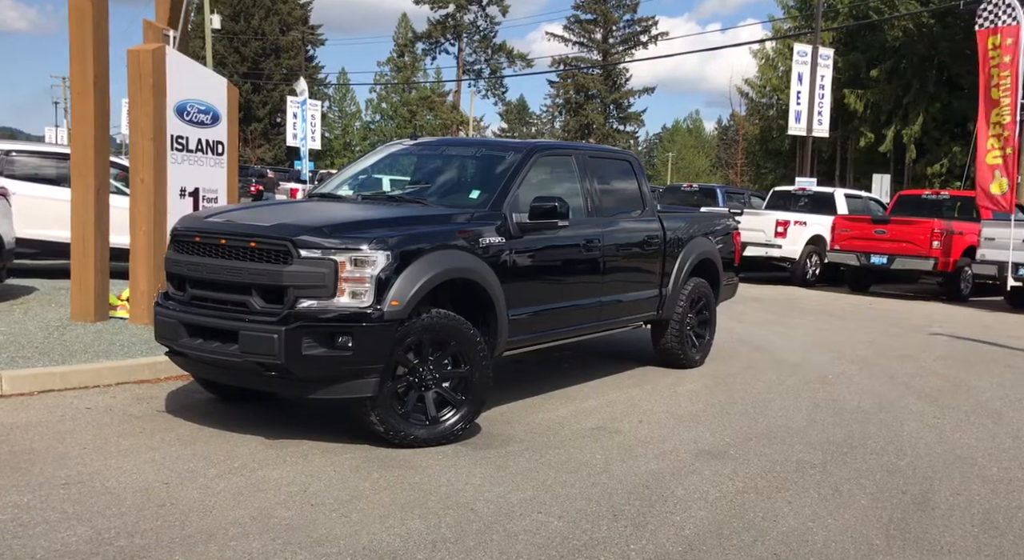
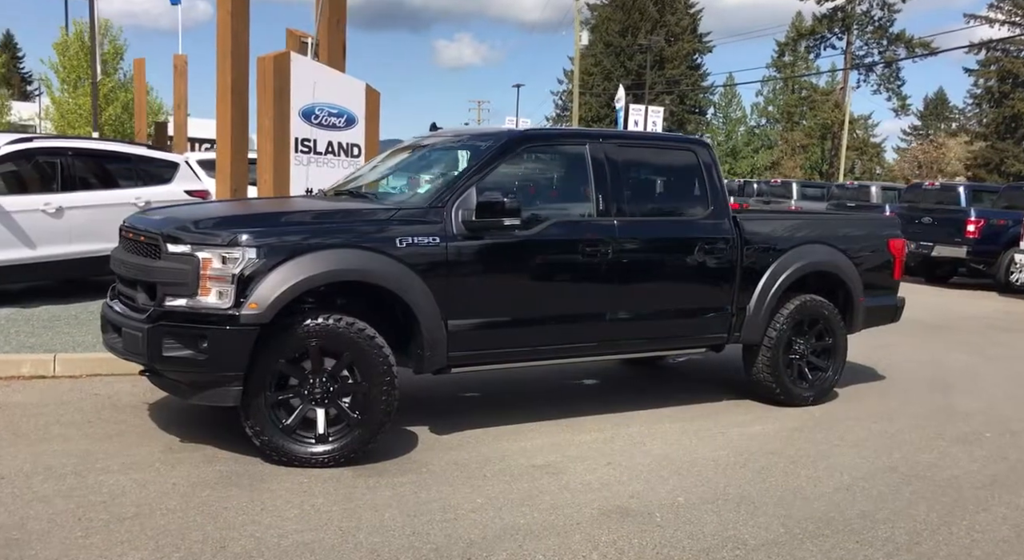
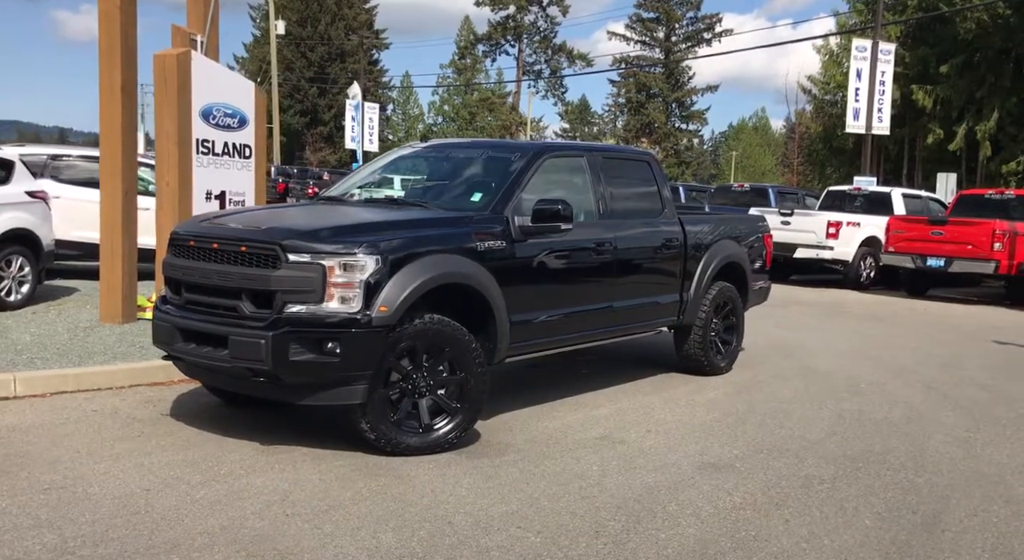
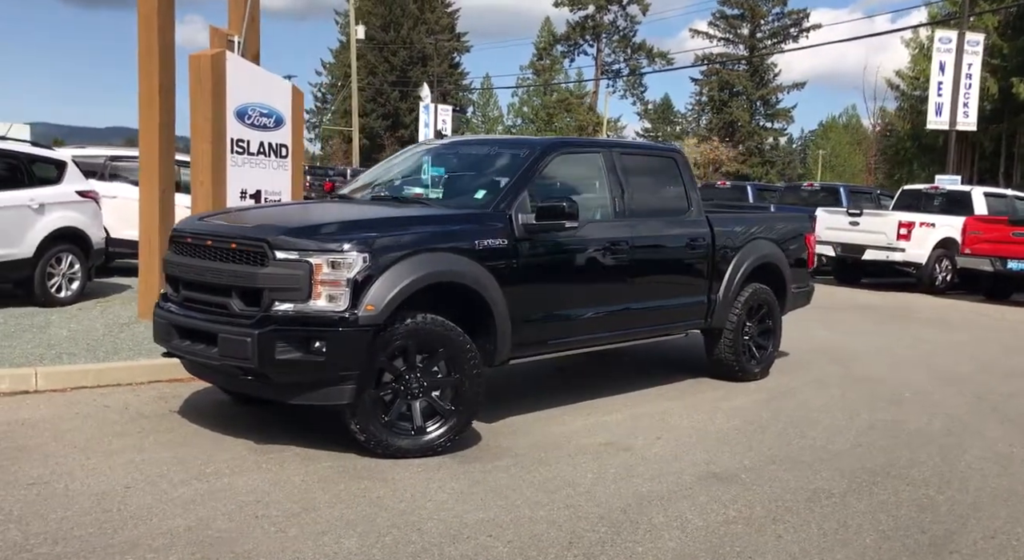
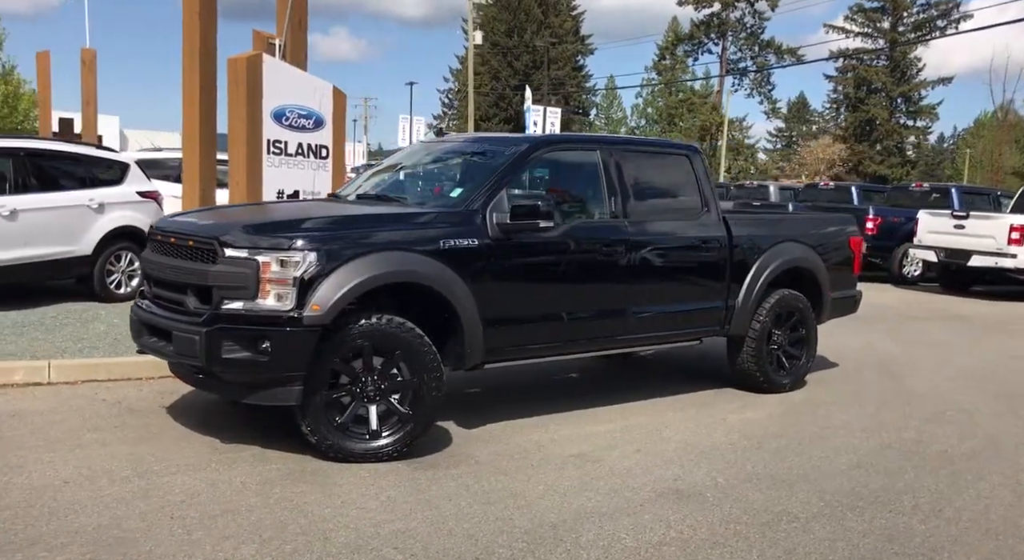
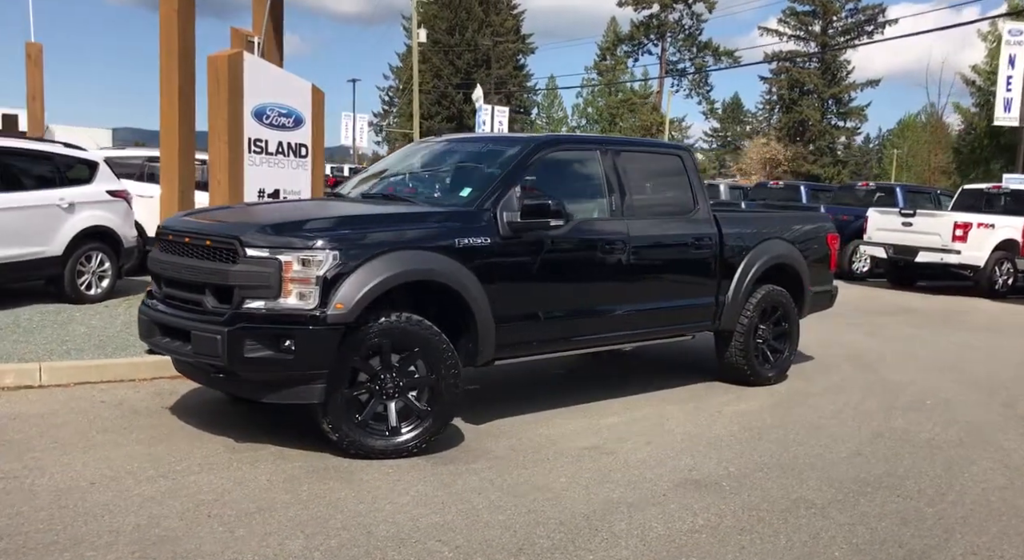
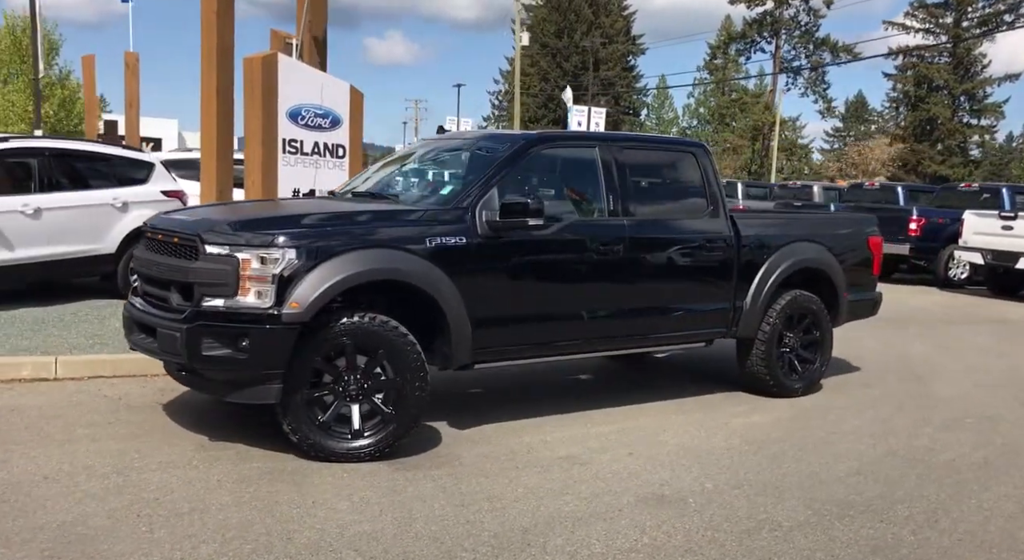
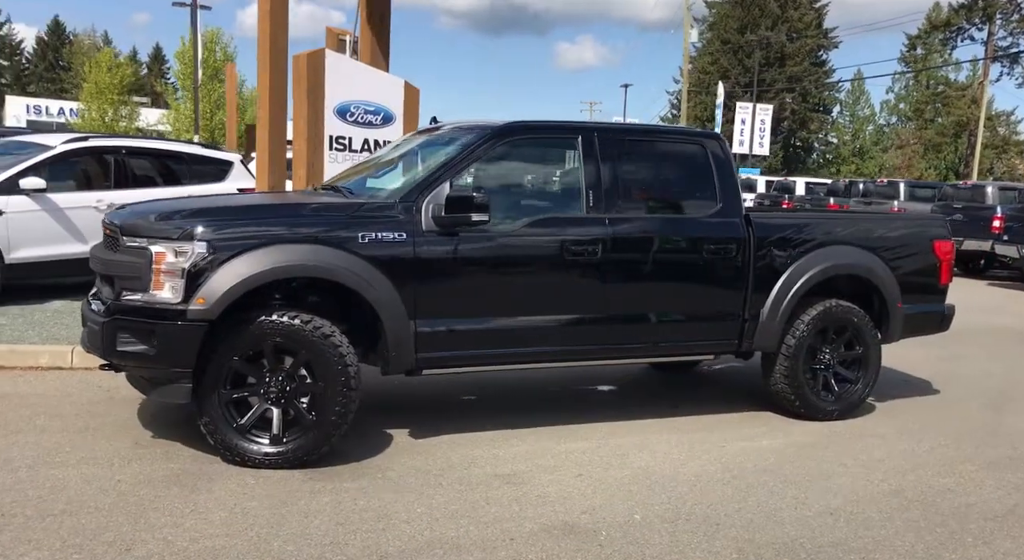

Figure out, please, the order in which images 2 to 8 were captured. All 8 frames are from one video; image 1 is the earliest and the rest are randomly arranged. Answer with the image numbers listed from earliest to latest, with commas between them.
3, 4, 6, 5, 7, 2, 8
